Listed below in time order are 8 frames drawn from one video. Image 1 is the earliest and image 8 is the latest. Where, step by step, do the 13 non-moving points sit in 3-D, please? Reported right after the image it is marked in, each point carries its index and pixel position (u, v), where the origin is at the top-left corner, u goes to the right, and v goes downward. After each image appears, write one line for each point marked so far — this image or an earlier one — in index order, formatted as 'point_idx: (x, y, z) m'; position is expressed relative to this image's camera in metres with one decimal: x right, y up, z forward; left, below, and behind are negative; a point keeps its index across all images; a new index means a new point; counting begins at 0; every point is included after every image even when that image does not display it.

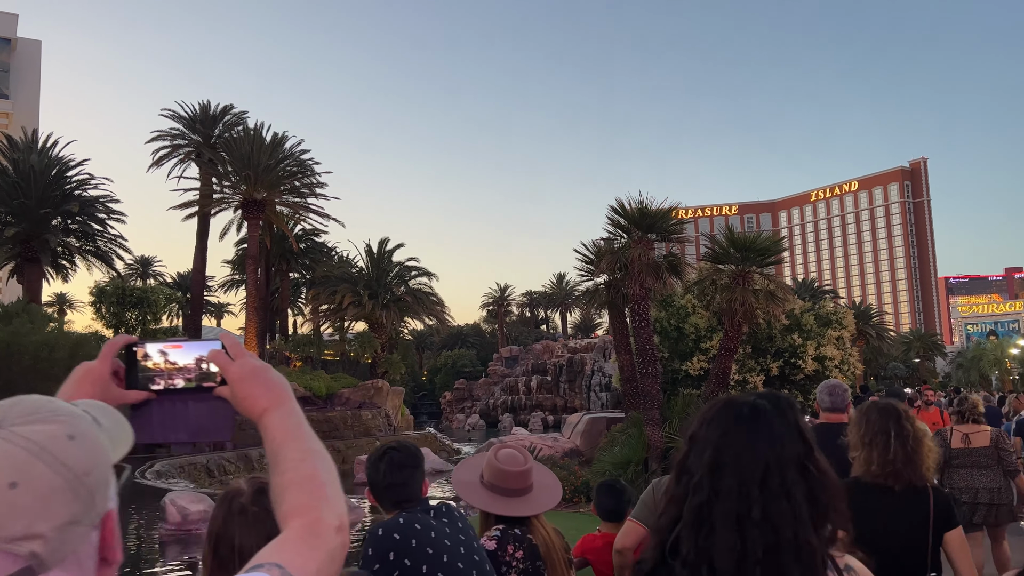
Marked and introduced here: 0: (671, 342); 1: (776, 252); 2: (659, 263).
0: (+3.2, -1.1, +16.2) m
1: (+4.4, +0.6, +13.4) m
2: (+2.4, +0.4, +13.5) m
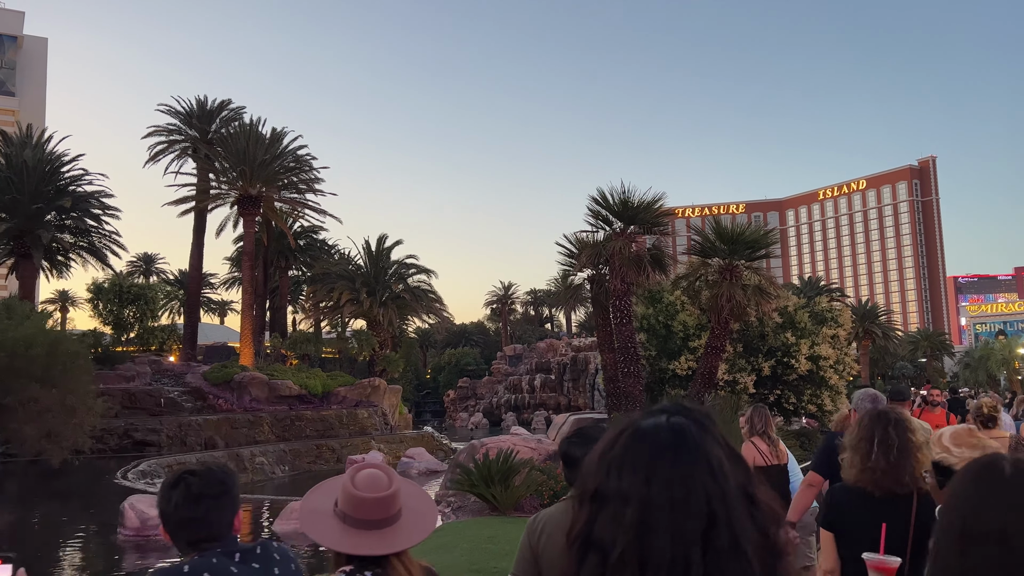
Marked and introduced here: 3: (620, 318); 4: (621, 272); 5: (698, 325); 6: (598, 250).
0: (+2.8, -1.0, +15.5) m
1: (+4.0, +0.7, +12.7) m
2: (+2.0, +0.5, +12.8) m
3: (+1.7, -0.5, +13.1) m
4: (+1.7, +0.2, +12.8) m
5: (+3.5, -0.7, +15.2) m
6: (+1.4, +0.6, +13.0) m
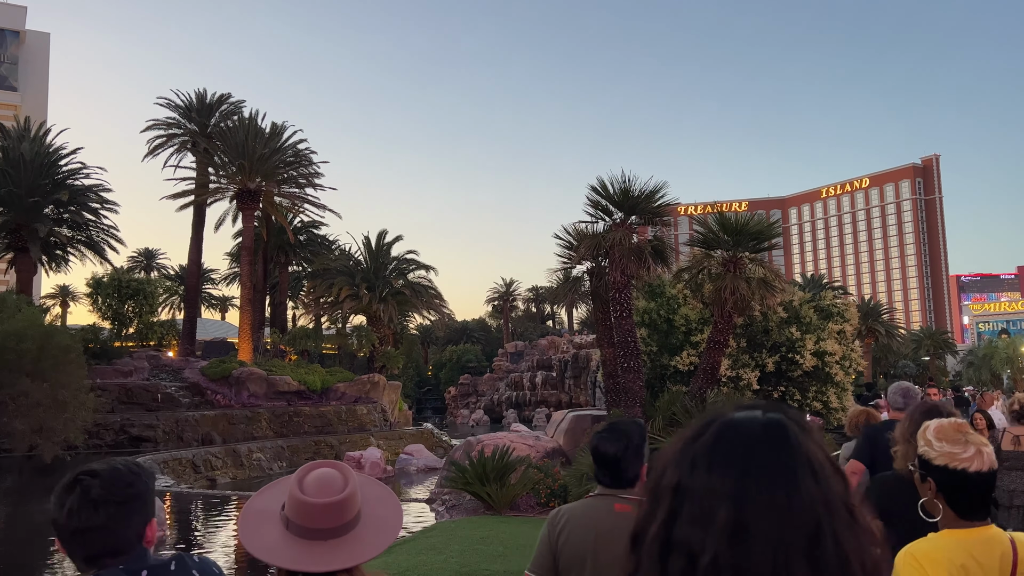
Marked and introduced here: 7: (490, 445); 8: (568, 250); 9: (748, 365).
0: (+2.7, -0.9, +15.1) m
1: (+3.9, +0.8, +12.3) m
2: (+2.0, +0.6, +12.4) m
3: (+1.7, -0.4, +12.7) m
4: (+1.7, +0.4, +12.4) m
5: (+3.4, -0.6, +14.8) m
6: (+1.3, +0.7, +12.6) m
7: (-0.4, -2.8, +14.7) m
8: (+0.9, +0.6, +13.8) m
9: (+4.1, -1.3, +14.2) m
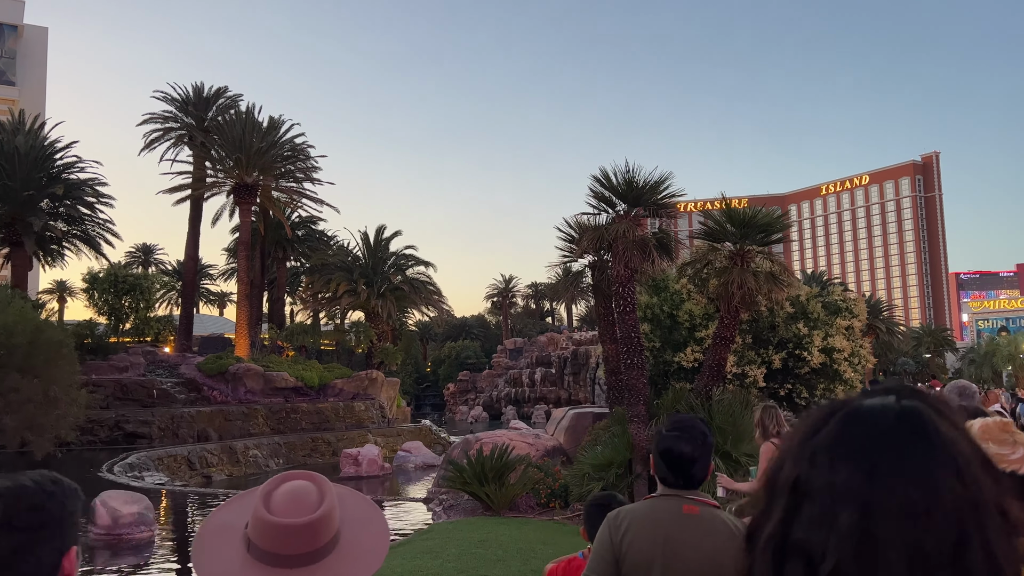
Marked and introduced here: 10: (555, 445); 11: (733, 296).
0: (+2.7, -0.8, +14.7) m
1: (+3.9, +0.9, +11.9) m
2: (+2.0, +0.7, +12.0) m
3: (+1.7, -0.3, +12.3) m
4: (+1.7, +0.5, +12.0) m
5: (+3.4, -0.5, +14.4) m
6: (+1.3, +0.8, +12.2) m
7: (-0.4, -2.7, +14.4) m
8: (+0.9, +0.7, +13.4) m
9: (+4.1, -1.2, +13.8) m
10: (+0.8, -2.9, +15.0) m
11: (+3.2, -0.1, +11.8) m
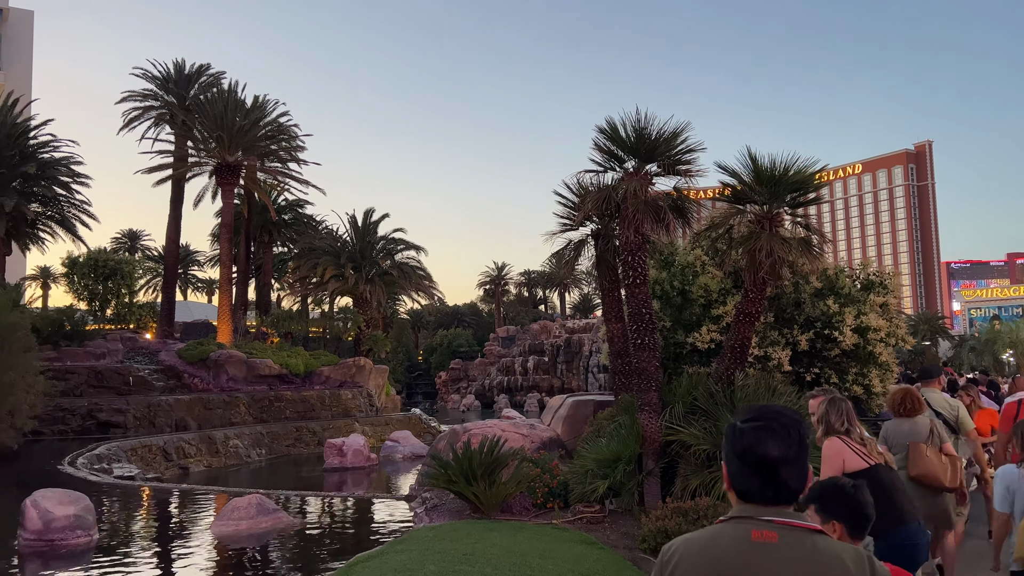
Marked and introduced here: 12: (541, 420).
0: (+2.6, -0.4, +13.1) m
1: (+3.8, +1.3, +10.3) m
2: (+1.9, +1.1, +10.4) m
3: (+1.6, +0.1, +10.7) m
4: (+1.6, +0.9, +10.4) m
5: (+3.3, 0.0, +12.9) m
6: (+1.2, +1.2, +10.6) m
7: (-0.6, -2.3, +12.8) m
8: (+0.8, +1.2, +11.8) m
9: (+4.0, -0.8, +12.3) m
10: (+0.7, -2.5, +13.5) m
11: (+3.1, +0.3, +10.3) m
12: (+0.6, -2.5, +15.5) m
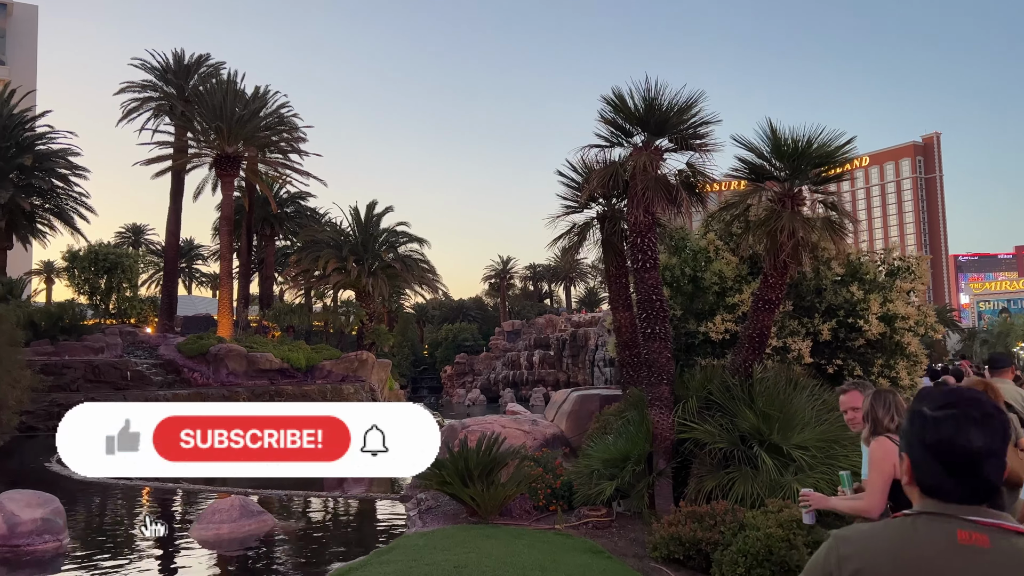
0: (+2.6, -0.2, +12.3) m
1: (+3.8, +1.4, +9.5) m
2: (+1.9, +1.3, +9.6) m
3: (+1.6, +0.3, +9.9) m
4: (+1.6, +1.0, +9.6) m
5: (+3.3, +0.2, +12.1) m
6: (+1.2, +1.4, +9.8) m
7: (-0.6, -2.1, +12.0) m
8: (+0.8, +1.3, +11.0) m
9: (+4.0, -0.6, +11.5) m
10: (+0.7, -2.3, +12.7) m
11: (+3.1, +0.5, +9.4) m
12: (+0.6, -2.3, +14.7) m
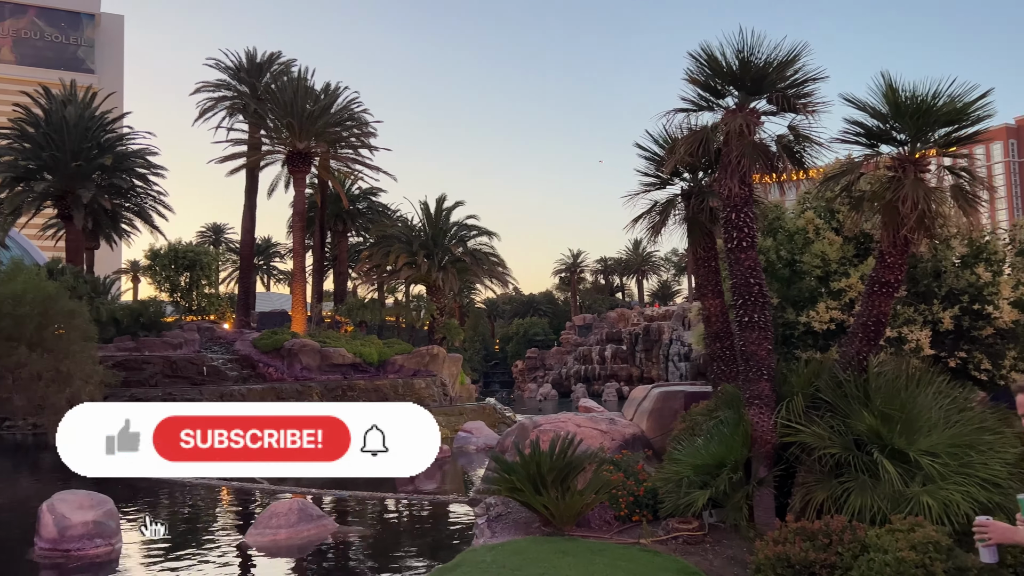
0: (+3.7, +0.1, +11.1) m
1: (+4.6, +1.6, +8.1) m
2: (+2.7, +1.5, +8.4) m
3: (+2.4, +0.5, +8.7) m
4: (+2.3, +1.2, +8.4) m
5: (+4.3, +0.4, +10.7) m
6: (+2.0, +1.6, +8.6) m
7: (+0.5, -1.9, +11.1) m
8: (+1.7, +1.5, +9.9) m
9: (+5.0, -0.4, +10.1) m
10: (+1.8, -2.1, +11.6) m
11: (+3.9, +0.7, +8.2) m
12: (+1.9, -2.1, +13.6) m
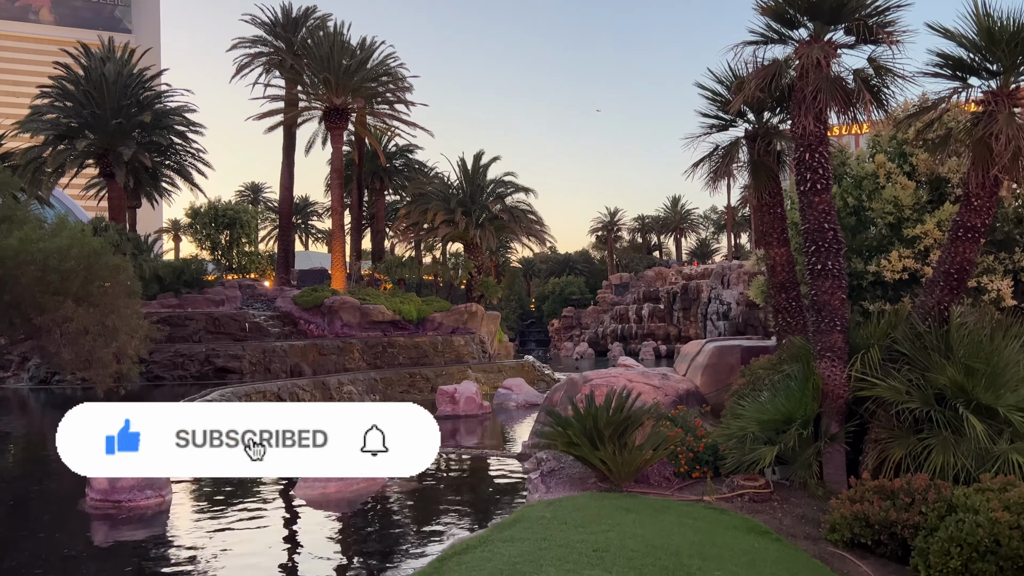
0: (+4.3, +0.7, +10.5) m
1: (+5.1, +2.2, +7.4) m
2: (+3.2, +2.0, +7.8) m
3: (+3.0, +1.0, +8.2) m
4: (+2.9, +1.7, +7.8) m
5: (+5.0, +1.0, +10.1) m
6: (+2.6, +2.1, +8.0) m
7: (+1.2, -1.3, +10.7) m
8: (+2.3, +2.1, +9.3) m
9: (+5.6, +0.2, +9.5) m
10: (+2.5, -1.4, +11.2) m
11: (+4.4, +1.2, +7.5) m
12: (+2.6, -1.3, +13.2) m
